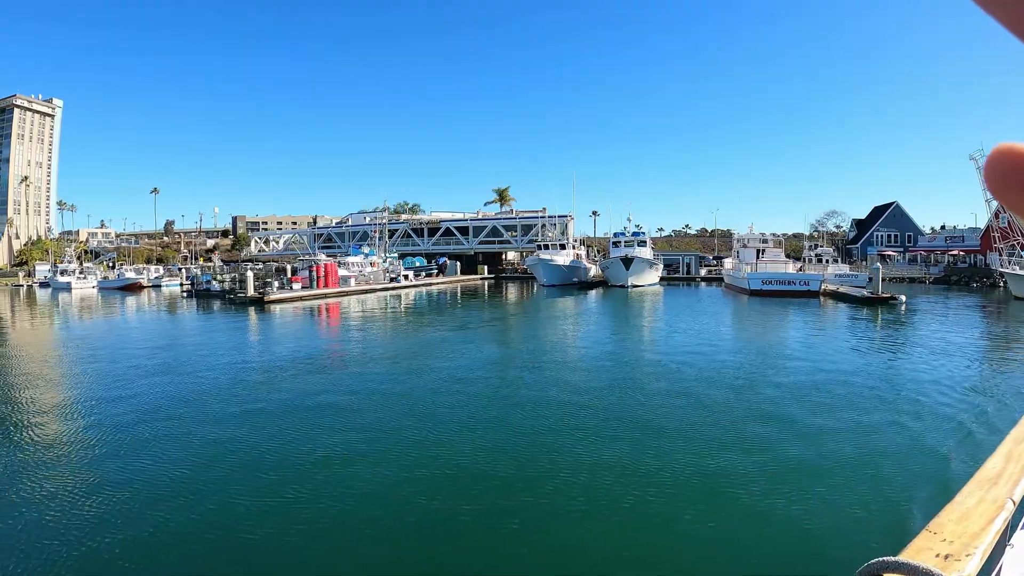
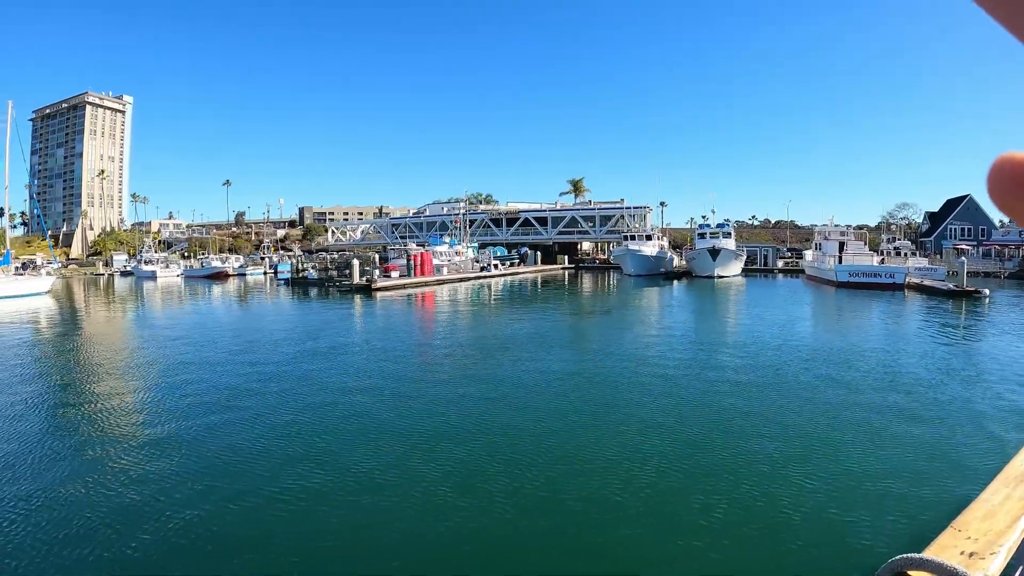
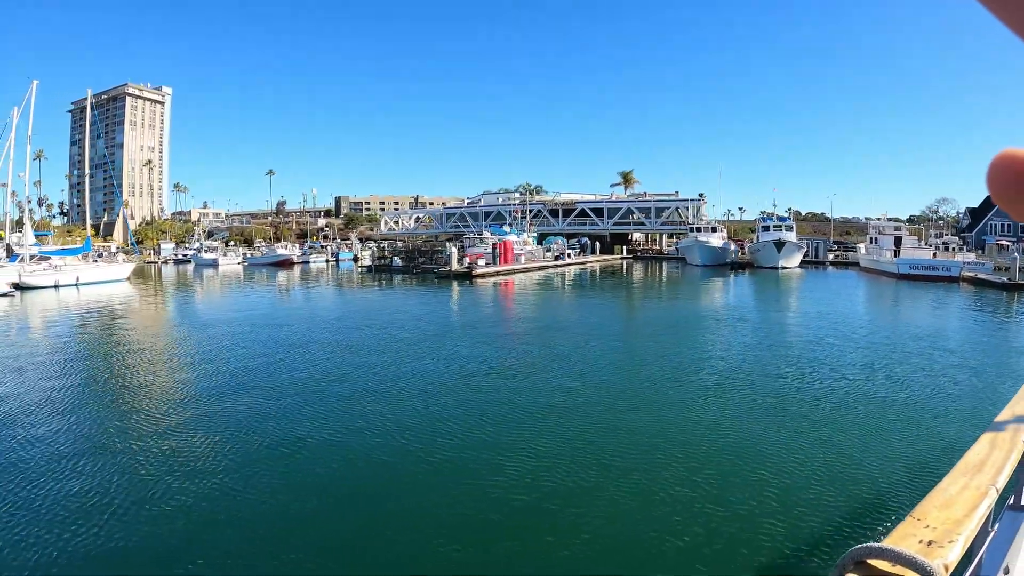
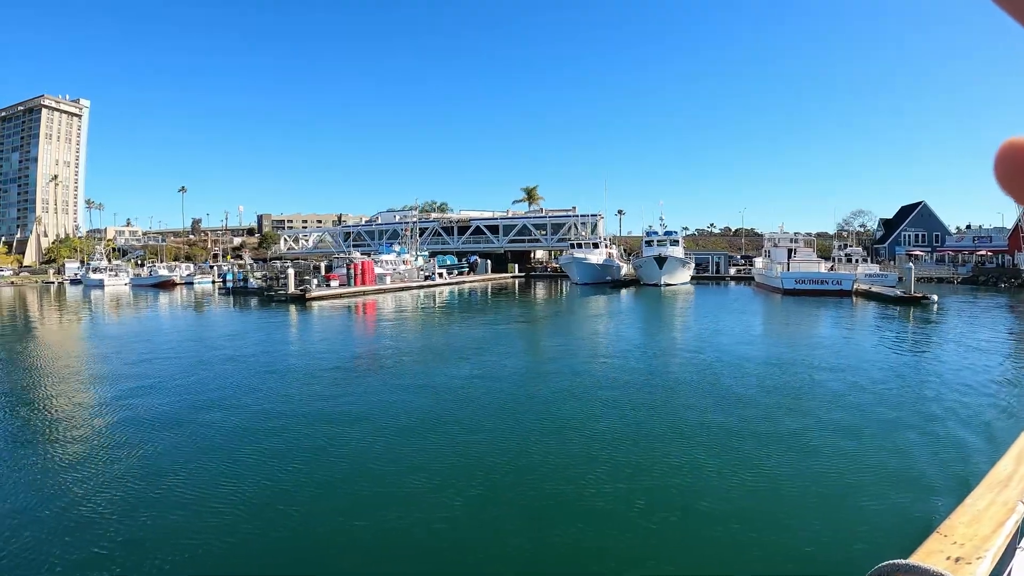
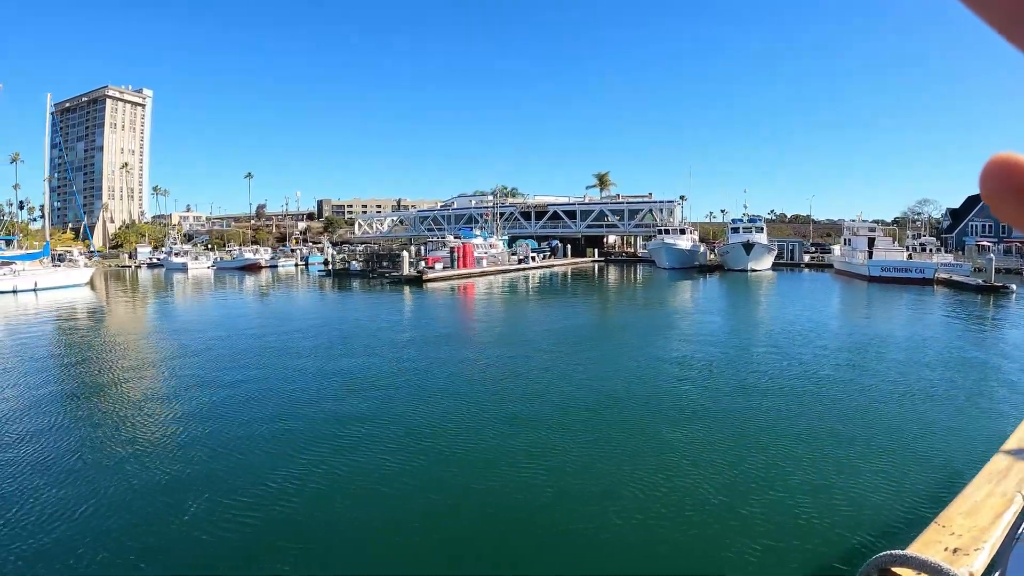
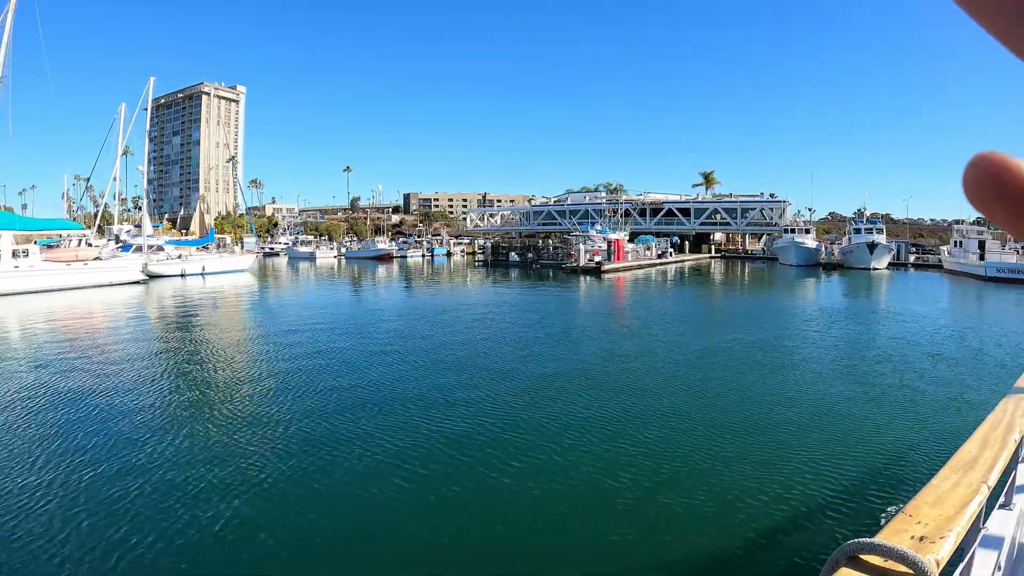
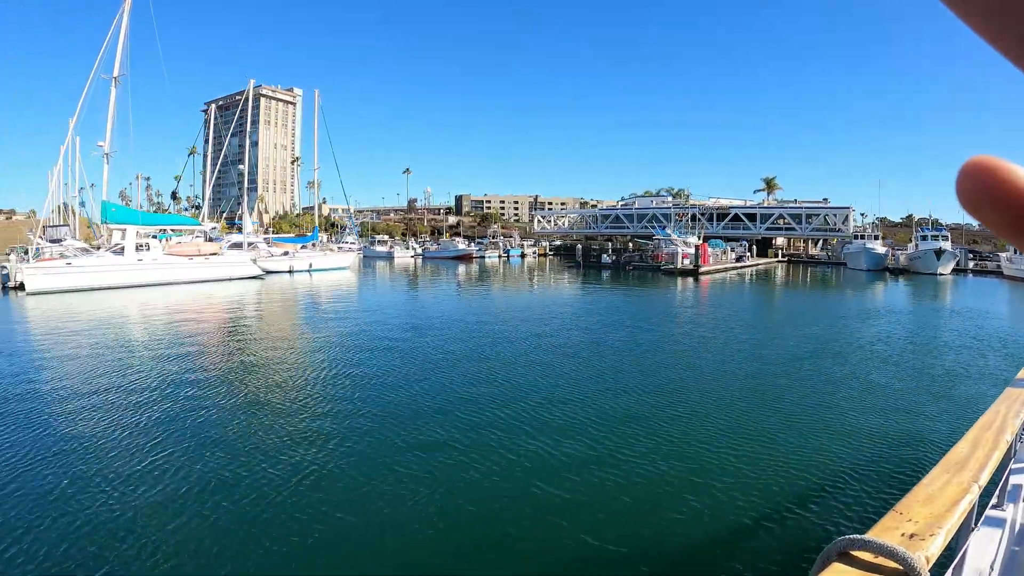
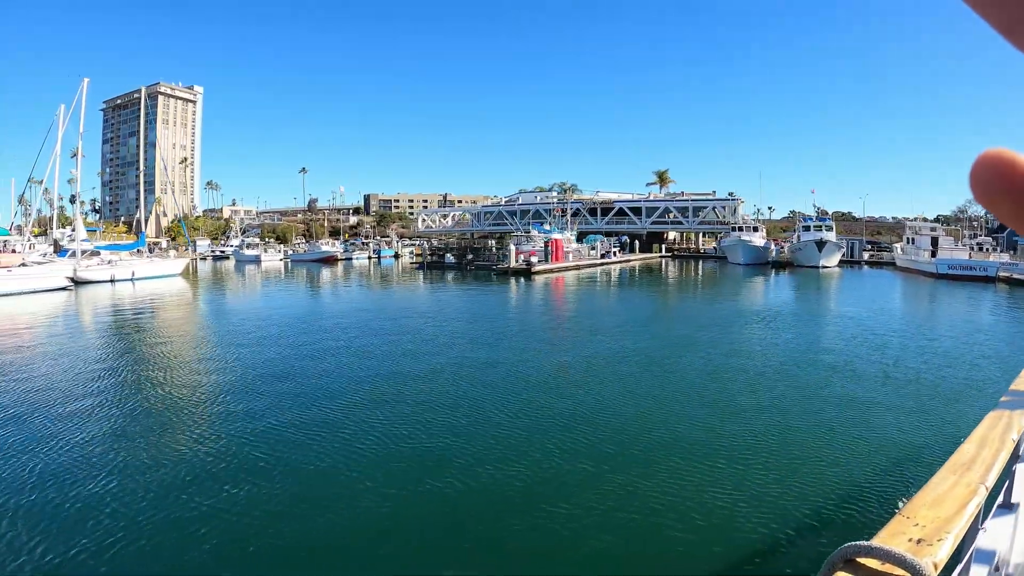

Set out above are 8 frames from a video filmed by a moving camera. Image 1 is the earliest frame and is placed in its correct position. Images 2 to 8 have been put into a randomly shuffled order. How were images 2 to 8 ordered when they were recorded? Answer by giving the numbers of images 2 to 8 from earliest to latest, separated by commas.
4, 2, 5, 3, 8, 6, 7
